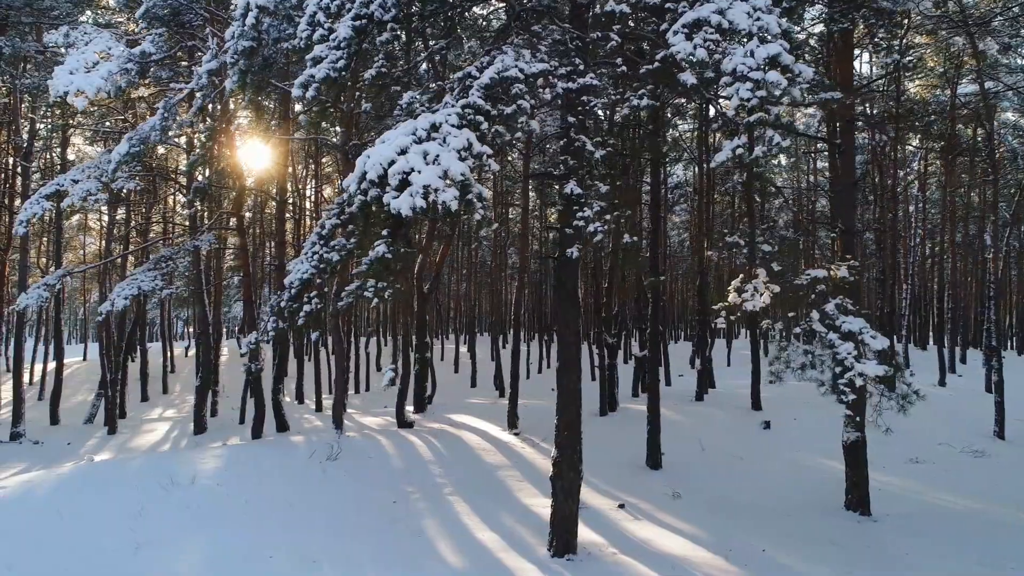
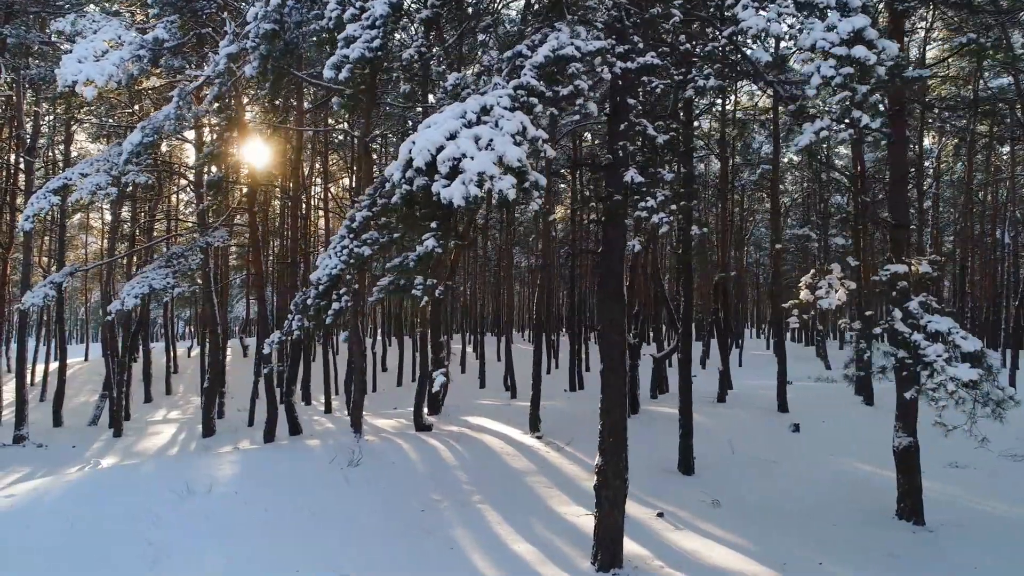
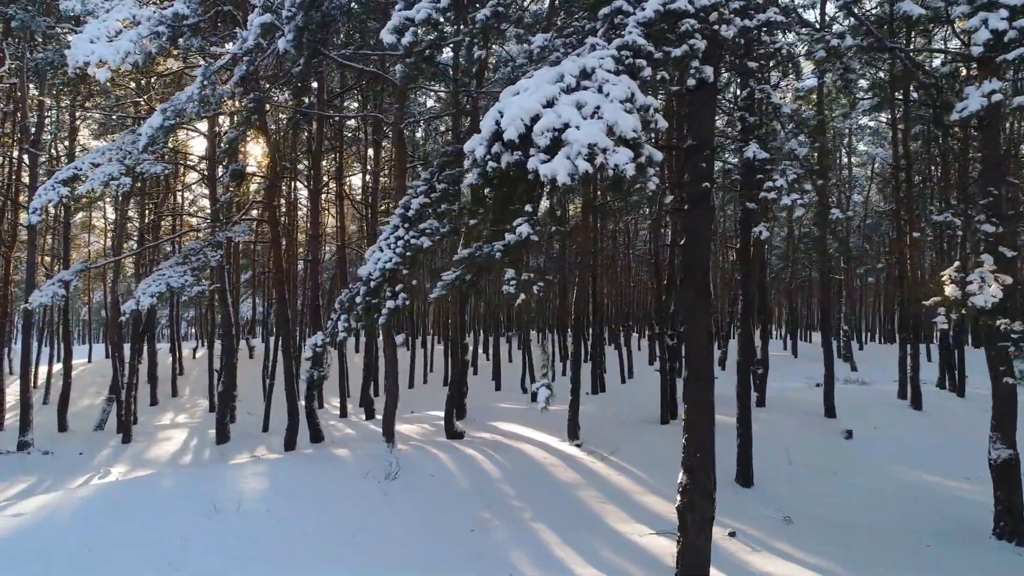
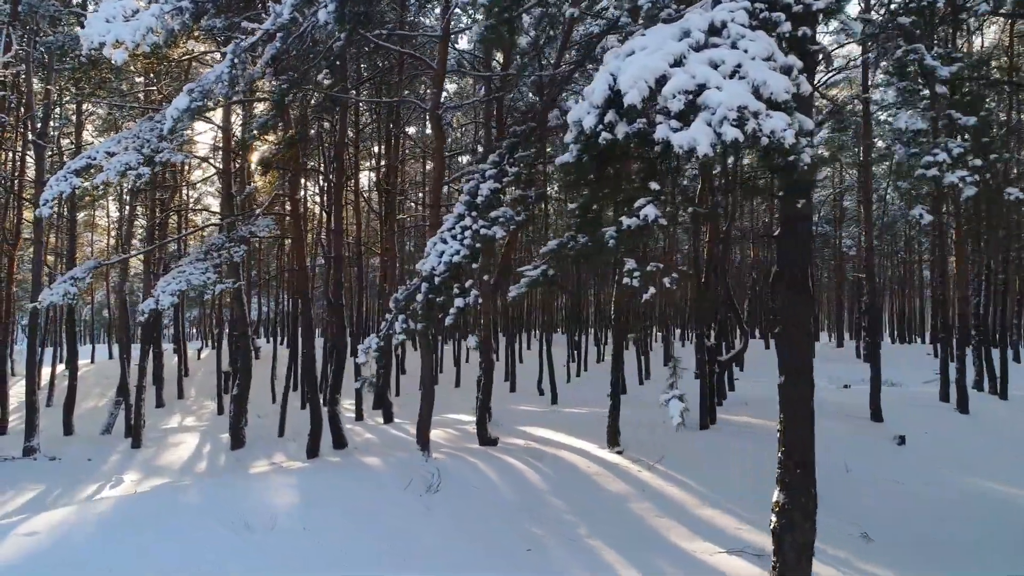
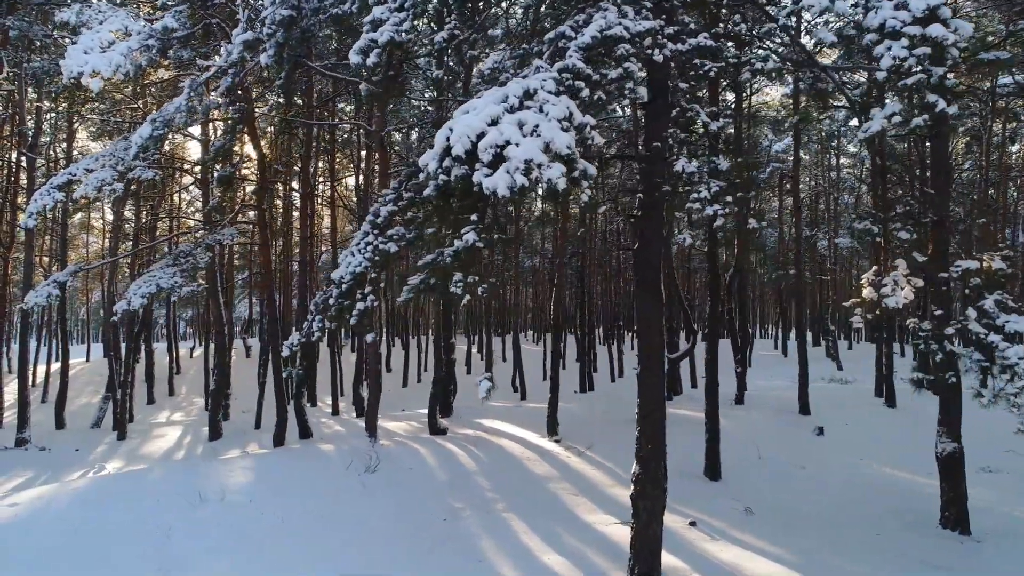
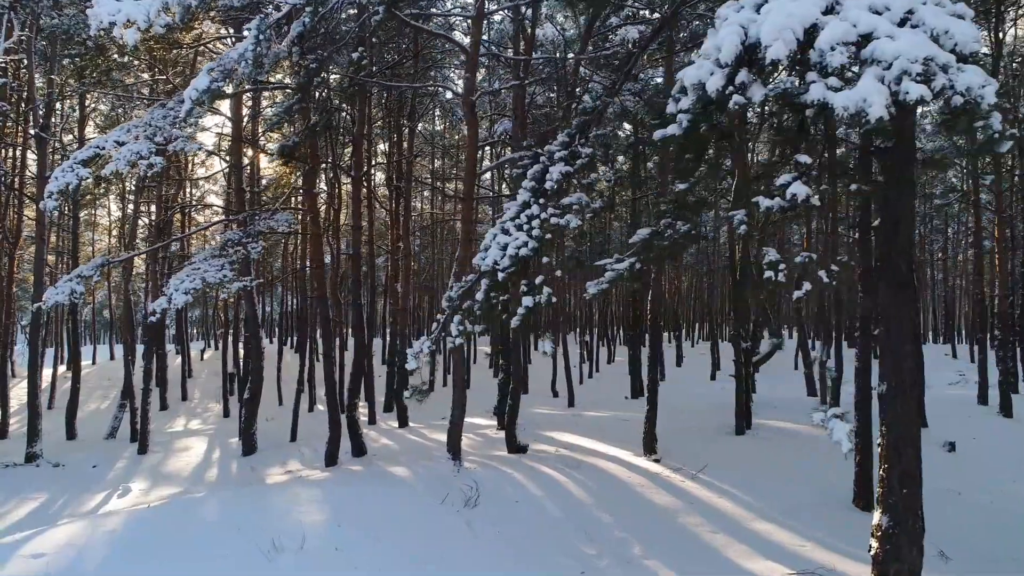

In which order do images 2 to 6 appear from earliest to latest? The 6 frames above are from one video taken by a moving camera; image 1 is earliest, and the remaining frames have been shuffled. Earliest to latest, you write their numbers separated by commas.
2, 5, 3, 4, 6
